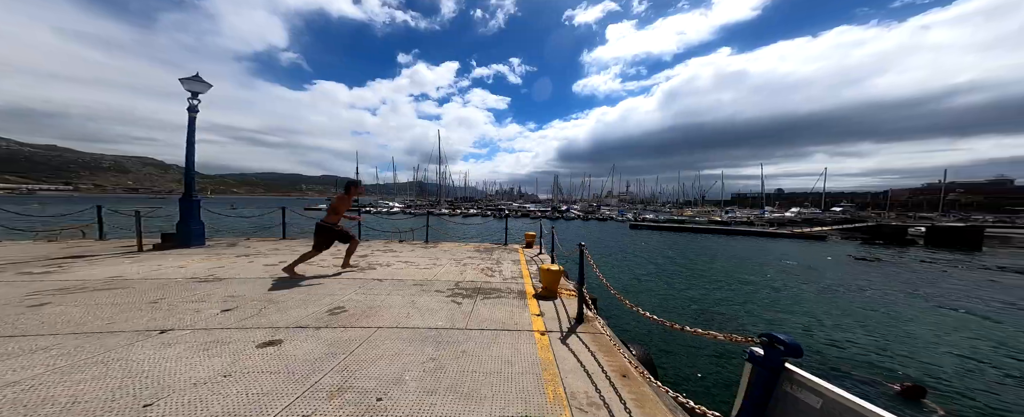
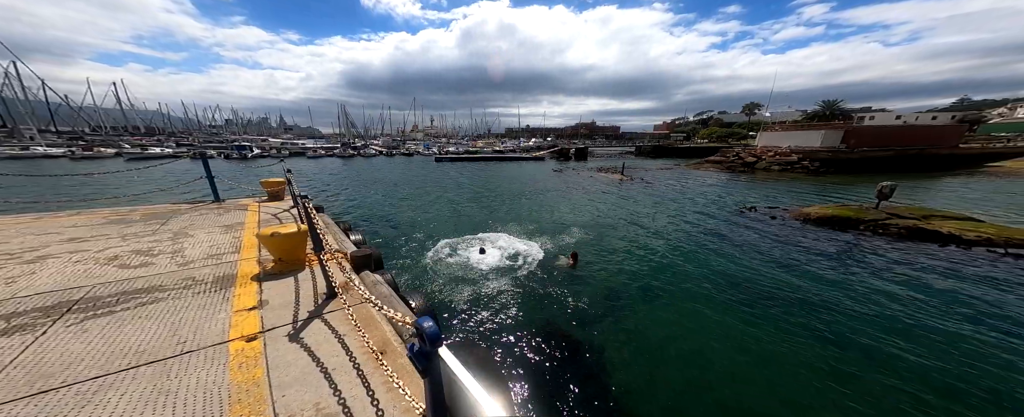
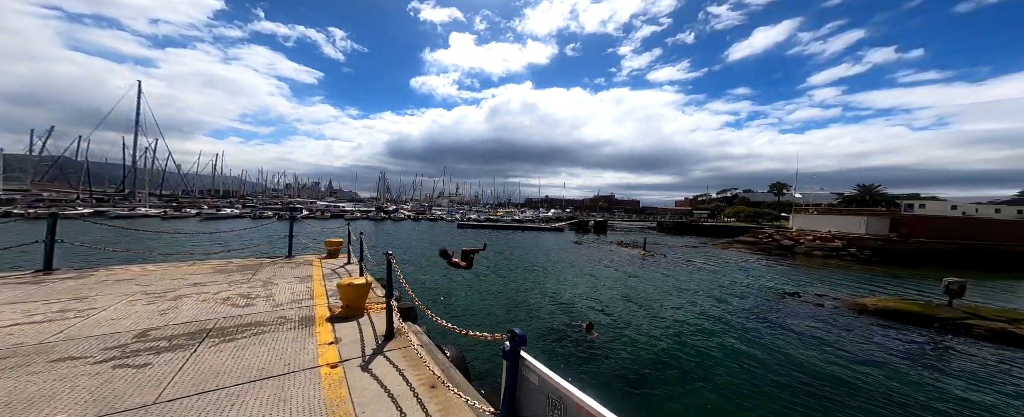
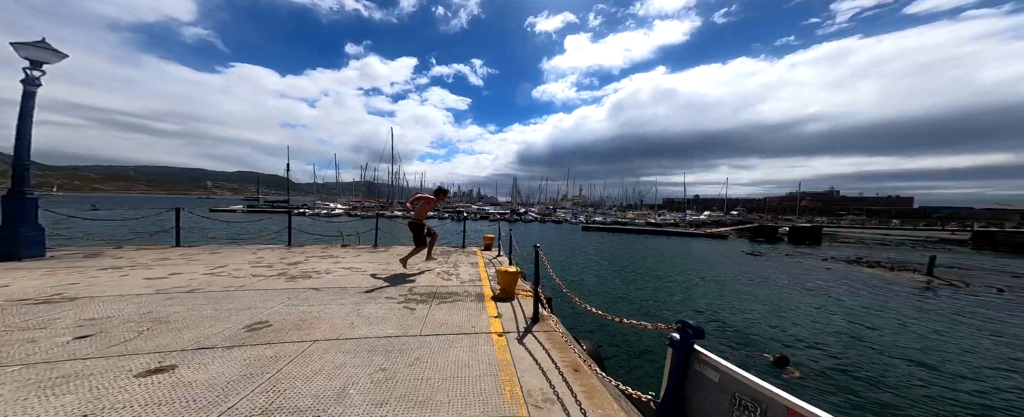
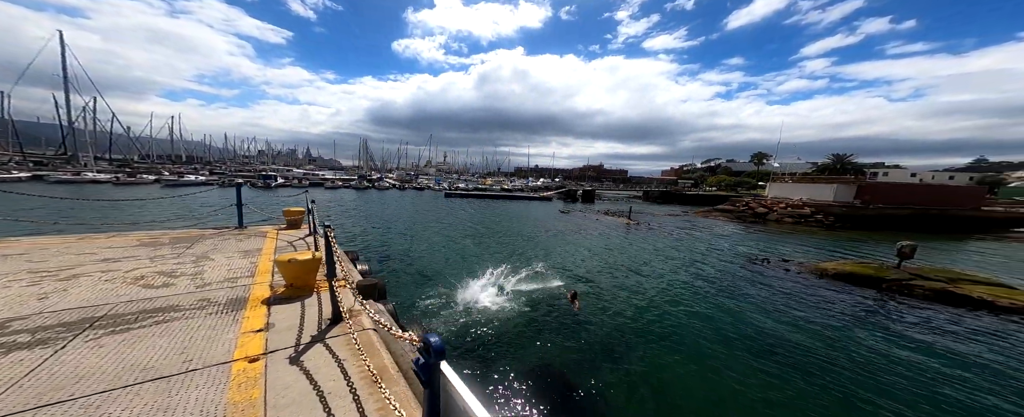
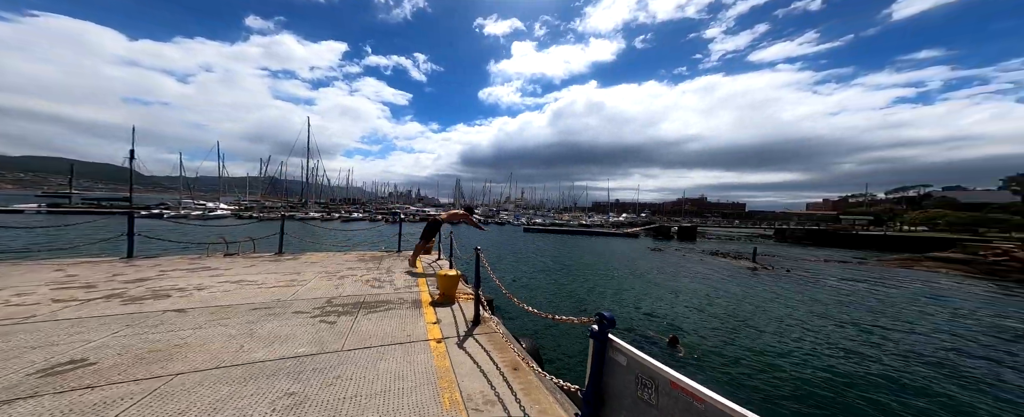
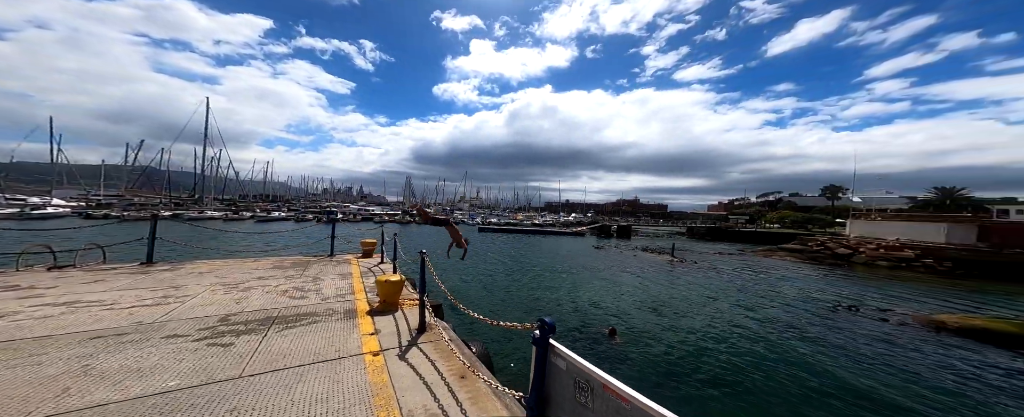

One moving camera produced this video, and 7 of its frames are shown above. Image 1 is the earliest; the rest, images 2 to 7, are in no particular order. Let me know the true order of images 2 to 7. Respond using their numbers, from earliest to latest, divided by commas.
4, 6, 7, 3, 5, 2
